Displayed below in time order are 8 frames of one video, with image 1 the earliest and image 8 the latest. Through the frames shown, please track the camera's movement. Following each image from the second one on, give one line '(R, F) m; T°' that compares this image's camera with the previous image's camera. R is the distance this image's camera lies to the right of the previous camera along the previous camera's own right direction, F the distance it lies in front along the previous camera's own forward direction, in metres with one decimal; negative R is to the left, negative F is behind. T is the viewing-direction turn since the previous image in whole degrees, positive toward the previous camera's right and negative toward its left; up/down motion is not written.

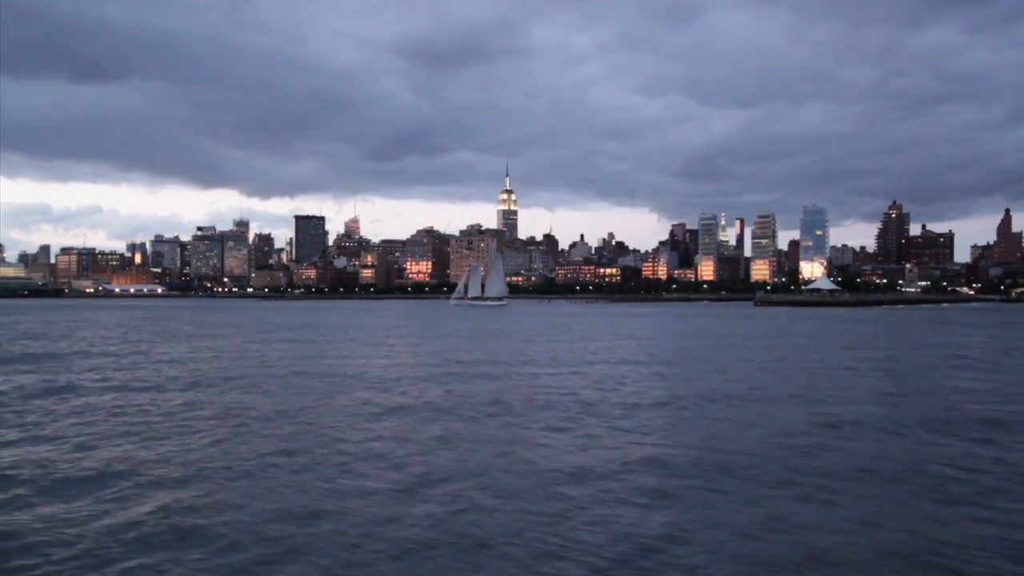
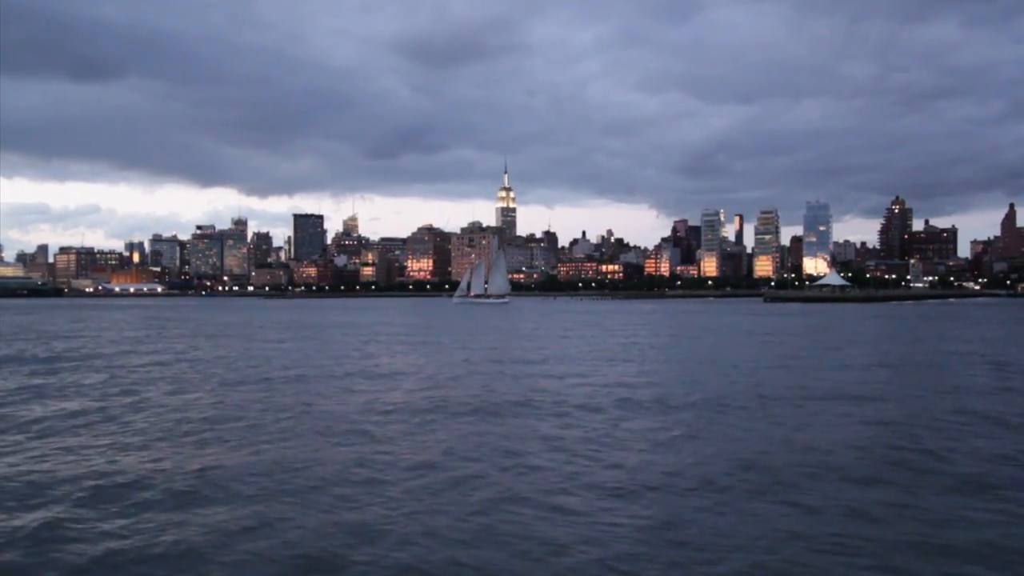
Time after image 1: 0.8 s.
(-1.6, +1.2) m; 0°
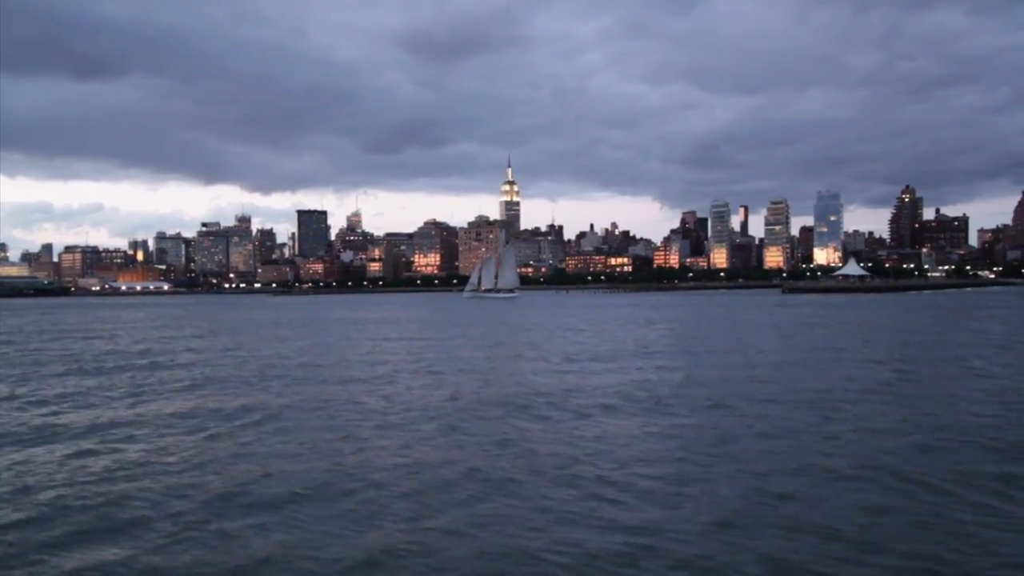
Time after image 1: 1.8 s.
(-1.7, +1.9) m; 0°
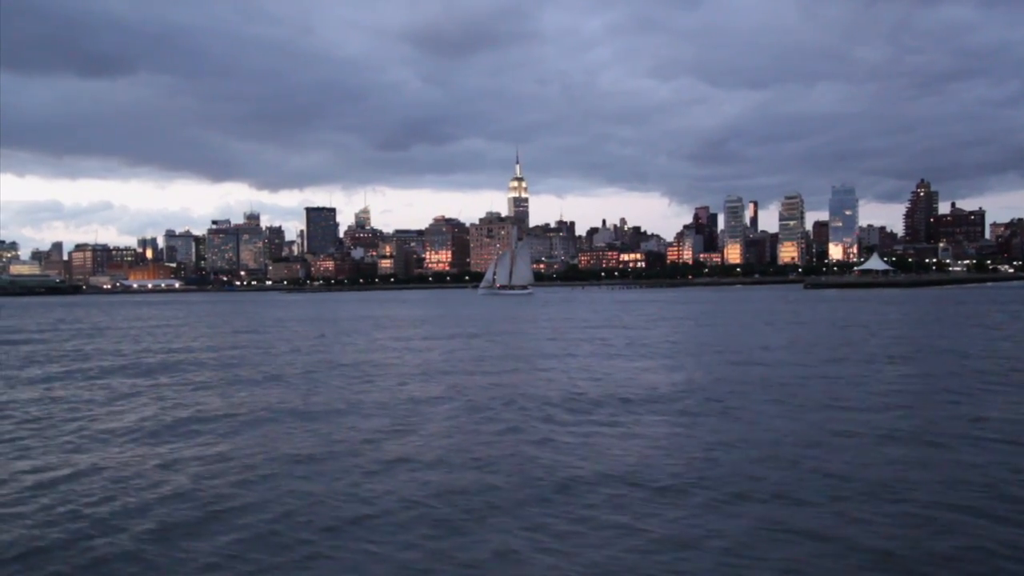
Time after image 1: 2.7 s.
(-2.0, +1.2) m; 0°
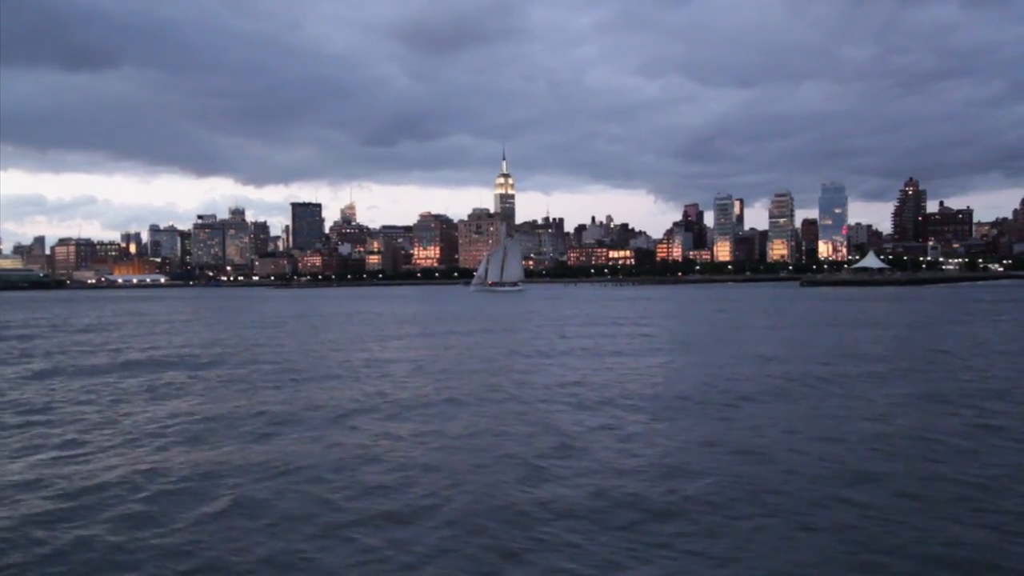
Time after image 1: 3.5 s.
(-1.5, +1.4) m; +1°
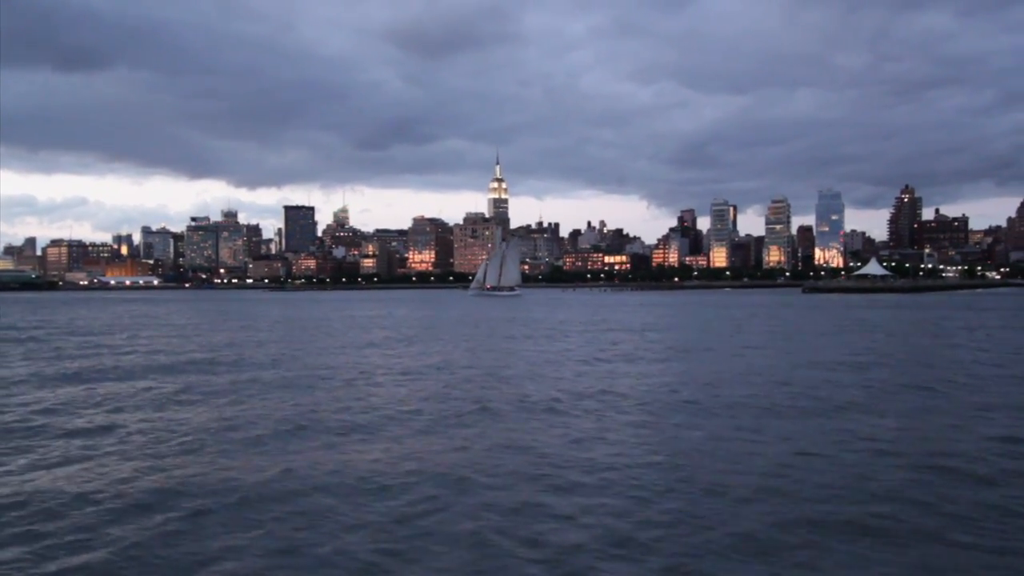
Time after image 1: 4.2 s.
(-1.6, +0.9) m; +1°
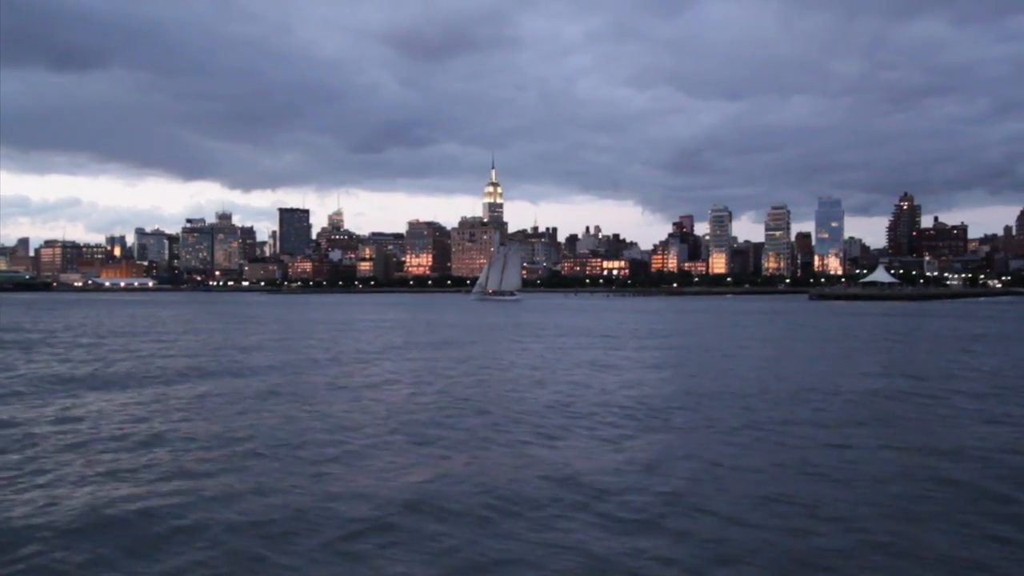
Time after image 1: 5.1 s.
(-1.9, +1.4) m; 0°
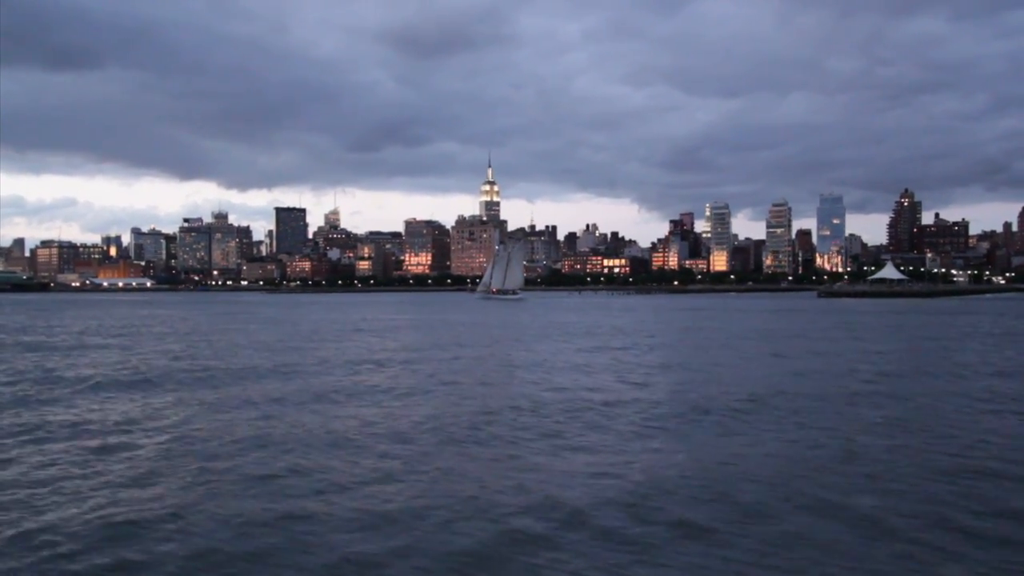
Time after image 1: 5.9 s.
(-1.6, +1.1) m; 0°
